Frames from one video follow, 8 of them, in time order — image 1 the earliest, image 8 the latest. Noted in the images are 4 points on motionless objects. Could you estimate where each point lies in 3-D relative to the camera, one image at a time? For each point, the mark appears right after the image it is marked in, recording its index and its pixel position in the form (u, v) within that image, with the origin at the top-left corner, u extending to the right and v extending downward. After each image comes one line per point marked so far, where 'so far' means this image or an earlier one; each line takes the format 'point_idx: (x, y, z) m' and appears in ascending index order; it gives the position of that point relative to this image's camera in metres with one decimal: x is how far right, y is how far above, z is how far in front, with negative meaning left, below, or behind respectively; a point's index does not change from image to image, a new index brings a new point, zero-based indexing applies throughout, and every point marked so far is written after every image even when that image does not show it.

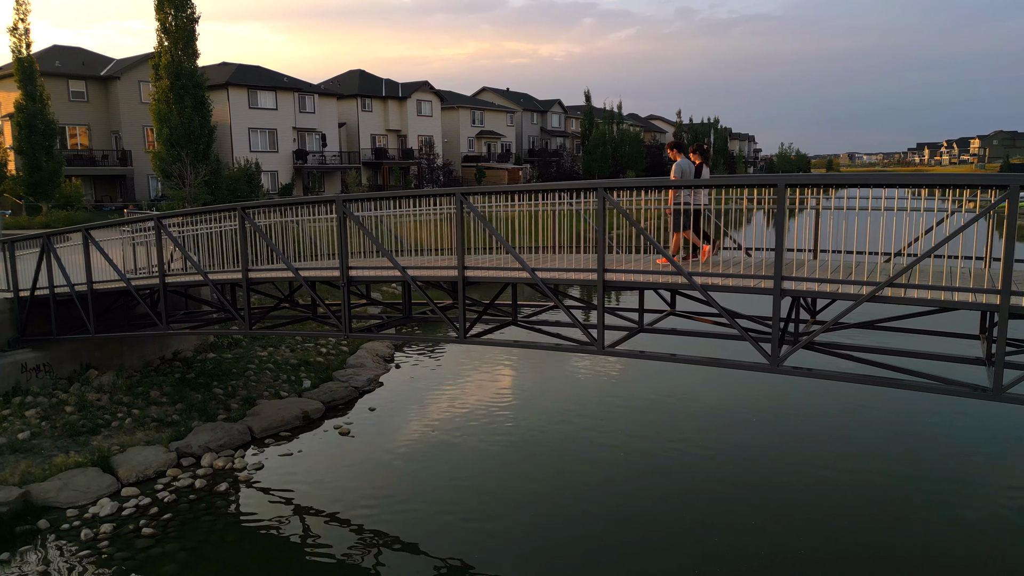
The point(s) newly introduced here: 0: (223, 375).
0: (-7.1, -2.2, +17.0) m
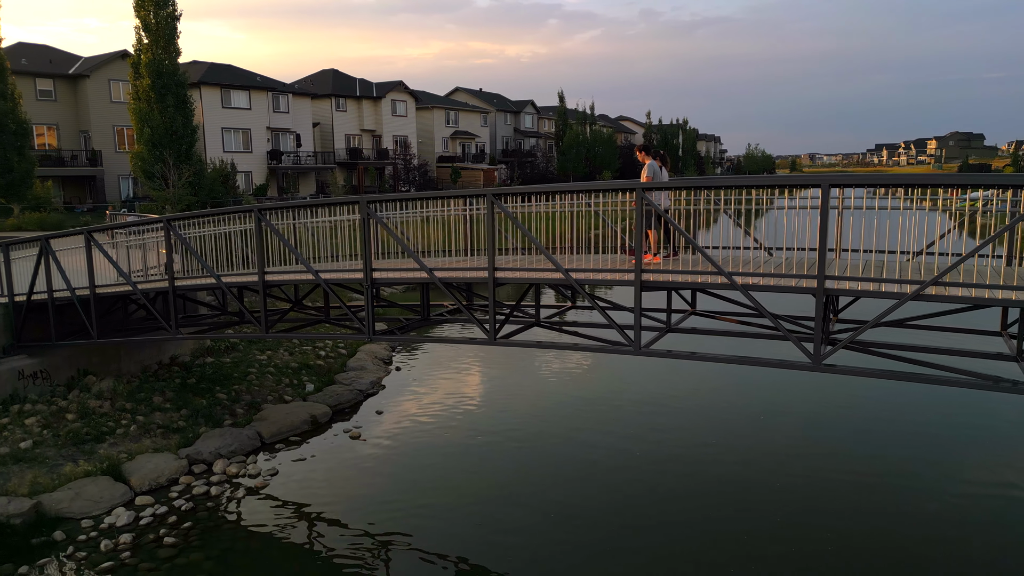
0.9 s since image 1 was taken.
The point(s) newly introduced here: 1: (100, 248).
0: (-6.9, -2.2, +16.7) m
1: (-8.0, +0.8, +13.4) m
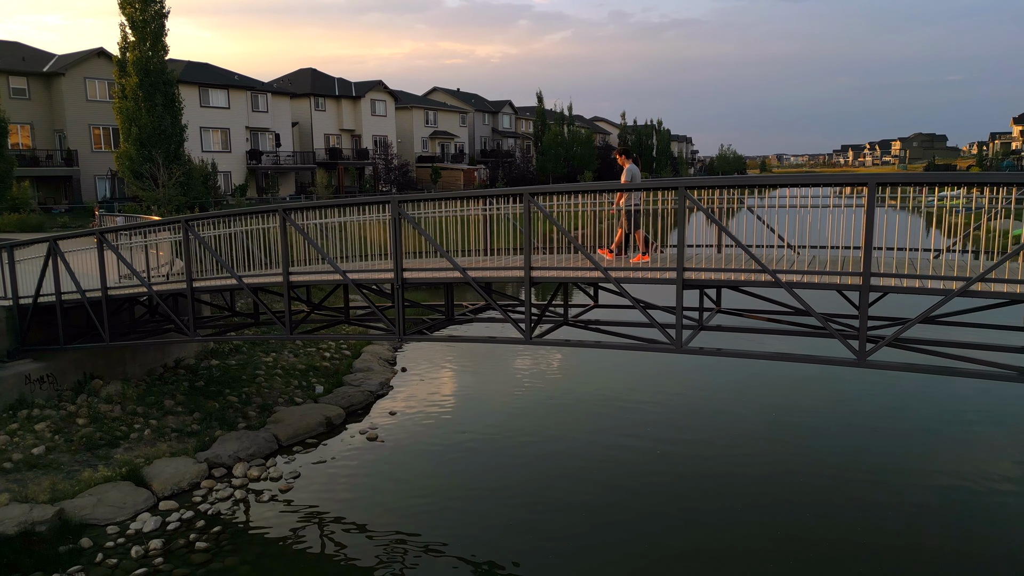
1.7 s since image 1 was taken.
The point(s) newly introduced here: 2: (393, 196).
0: (-6.6, -2.3, +16.5) m
1: (-7.6, +0.8, +13.2) m
2: (-1.8, +1.5, +10.8) m
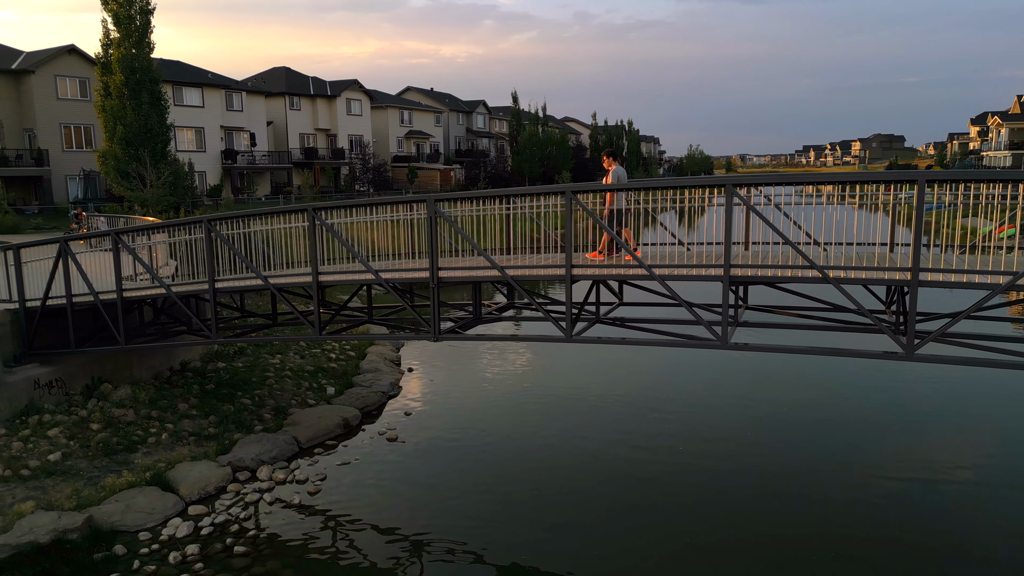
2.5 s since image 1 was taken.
0: (-6.3, -2.3, +16.2) m
1: (-7.2, +0.7, +12.9) m
2: (-1.3, +1.5, +10.8) m
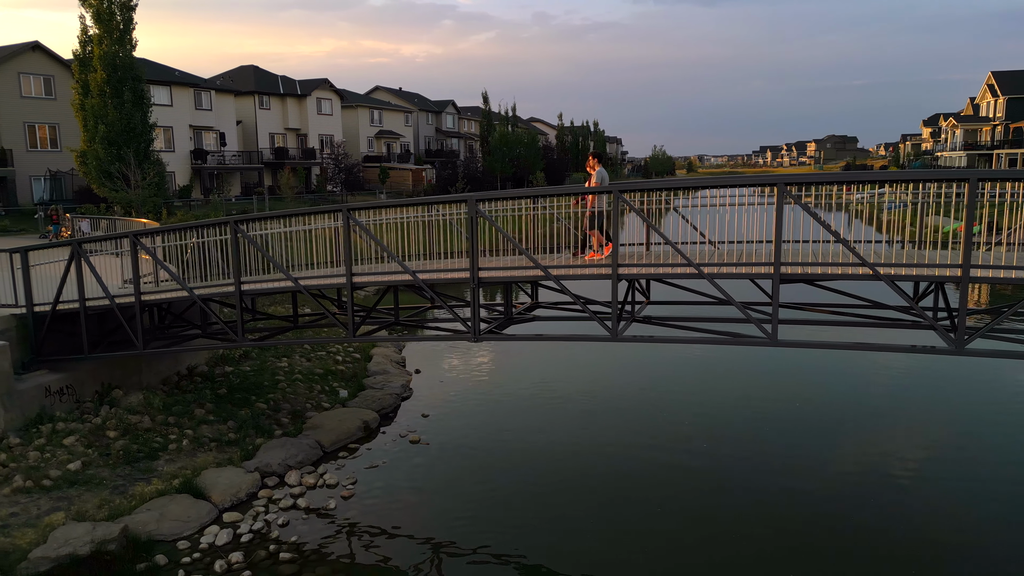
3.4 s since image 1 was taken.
0: (-5.9, -2.3, +15.9) m
1: (-6.6, +0.7, +12.5) m
2: (-0.7, +1.5, +10.7) m
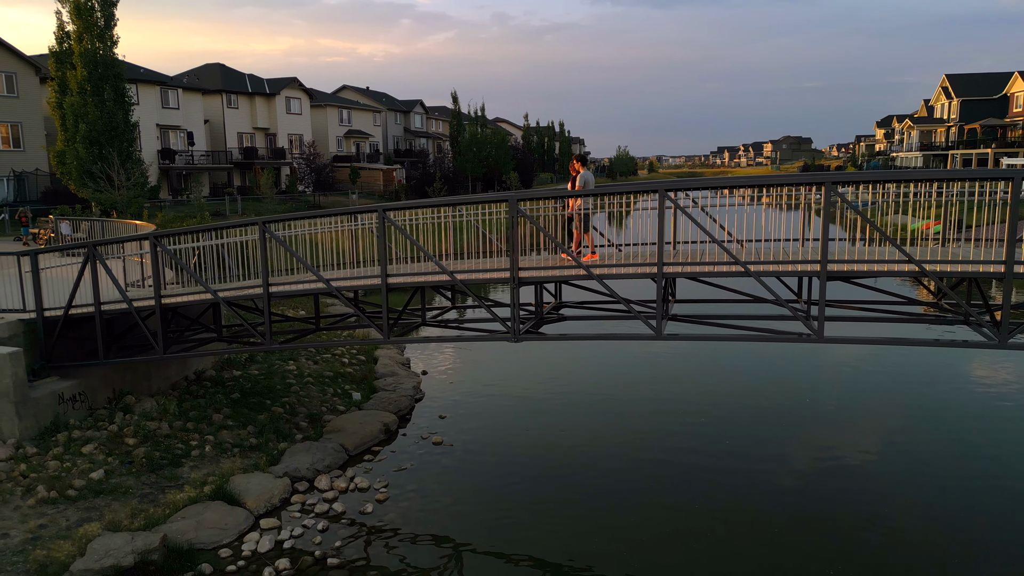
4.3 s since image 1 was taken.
0: (-5.5, -2.4, +15.7) m
1: (-6.1, +0.6, +12.2) m
2: (0.0, +1.5, +10.7) m
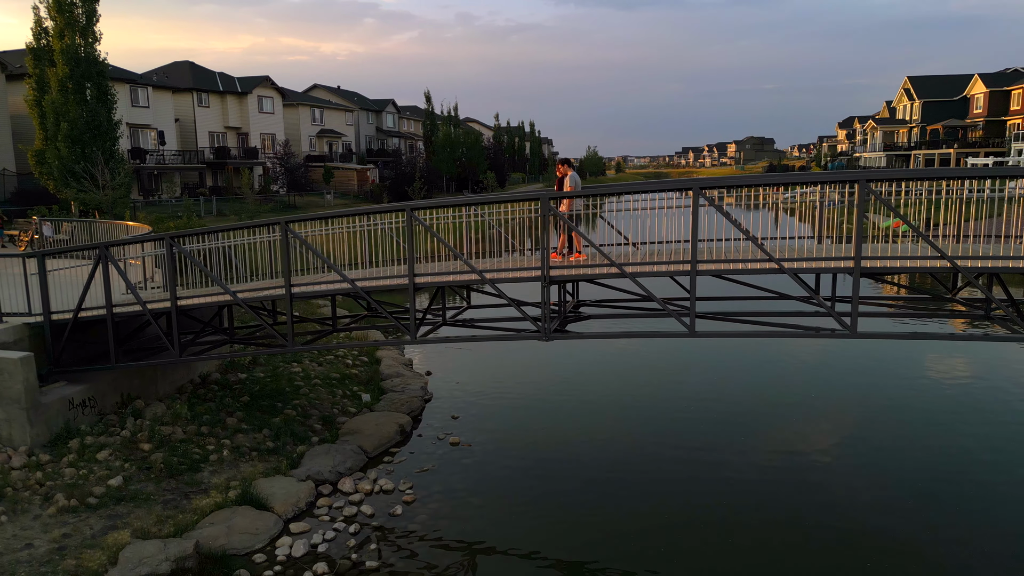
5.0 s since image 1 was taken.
0: (-5.2, -2.4, +15.4) m
1: (-5.7, +0.6, +12.0) m
2: (+0.4, +1.5, +10.7) m
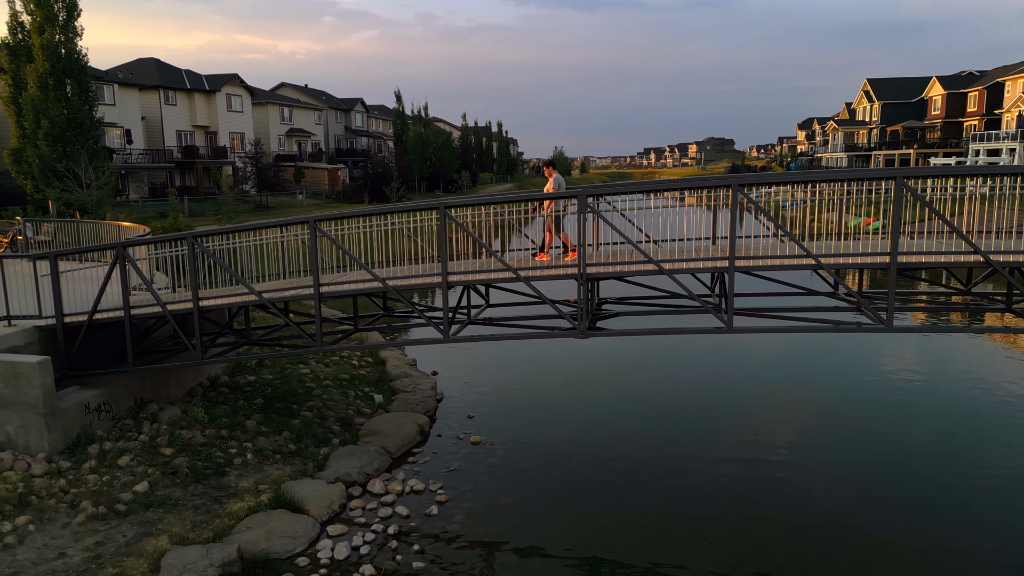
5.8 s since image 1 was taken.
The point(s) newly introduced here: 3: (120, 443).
0: (-4.8, -2.4, +15.2) m
1: (-5.2, +0.6, +11.7) m
2: (+1.0, +1.5, +10.7) m
3: (-6.8, -2.7, +11.9) m
